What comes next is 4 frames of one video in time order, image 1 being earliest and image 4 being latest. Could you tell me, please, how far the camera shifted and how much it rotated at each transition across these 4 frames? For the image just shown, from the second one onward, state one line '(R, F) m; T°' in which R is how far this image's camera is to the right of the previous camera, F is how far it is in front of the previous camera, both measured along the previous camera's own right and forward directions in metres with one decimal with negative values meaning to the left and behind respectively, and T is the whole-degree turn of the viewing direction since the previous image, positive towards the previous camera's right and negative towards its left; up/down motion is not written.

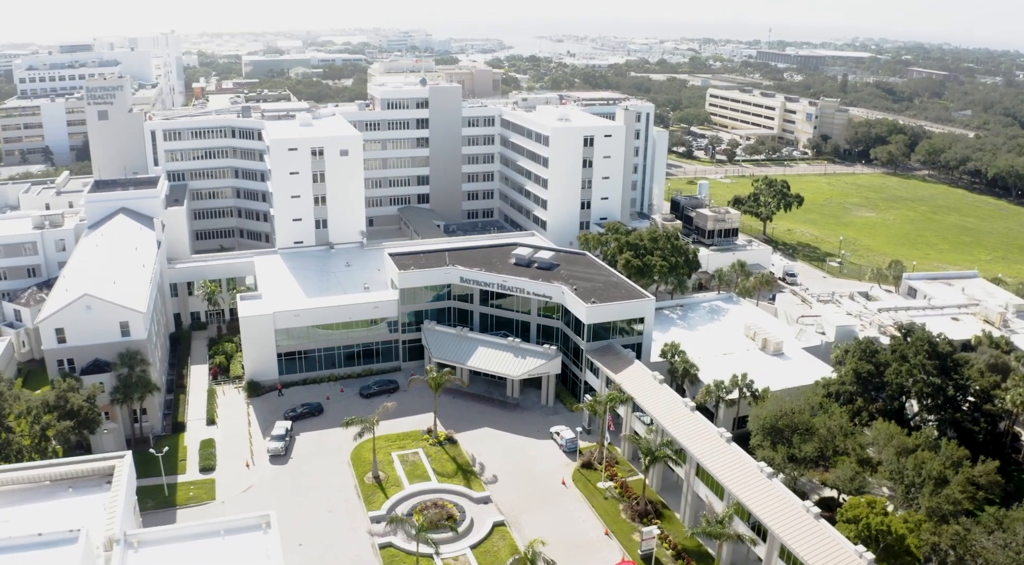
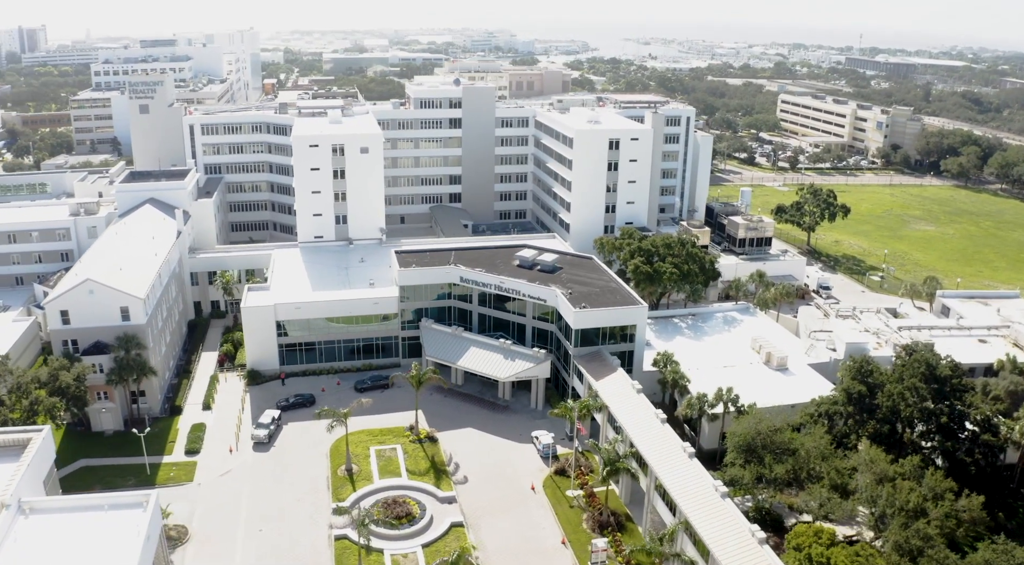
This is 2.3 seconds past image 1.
(+6.0, +0.6) m; -5°
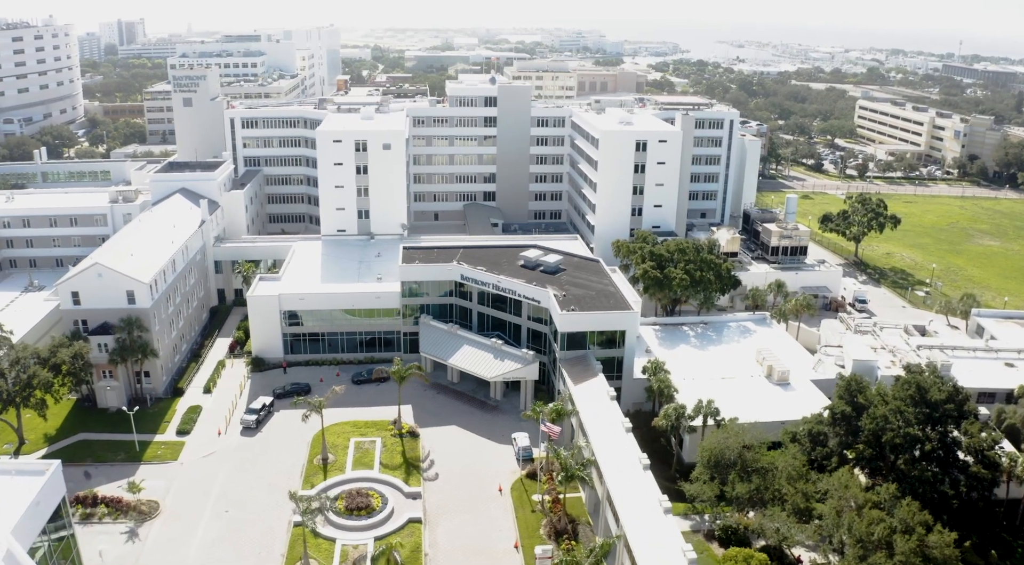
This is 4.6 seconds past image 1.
(+6.3, +0.5) m; -6°
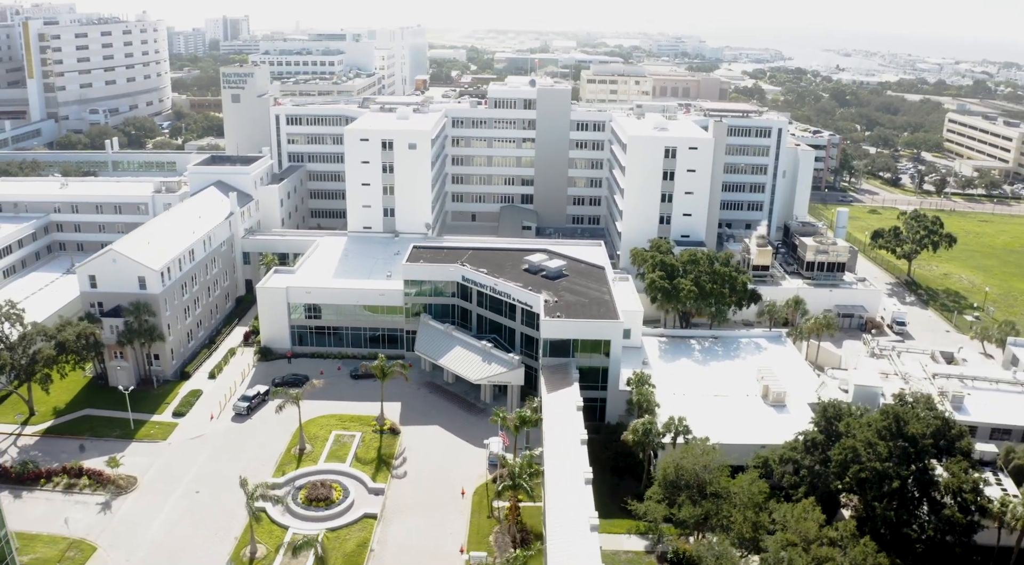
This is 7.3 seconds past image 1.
(+7.0, +0.4) m; -6°
